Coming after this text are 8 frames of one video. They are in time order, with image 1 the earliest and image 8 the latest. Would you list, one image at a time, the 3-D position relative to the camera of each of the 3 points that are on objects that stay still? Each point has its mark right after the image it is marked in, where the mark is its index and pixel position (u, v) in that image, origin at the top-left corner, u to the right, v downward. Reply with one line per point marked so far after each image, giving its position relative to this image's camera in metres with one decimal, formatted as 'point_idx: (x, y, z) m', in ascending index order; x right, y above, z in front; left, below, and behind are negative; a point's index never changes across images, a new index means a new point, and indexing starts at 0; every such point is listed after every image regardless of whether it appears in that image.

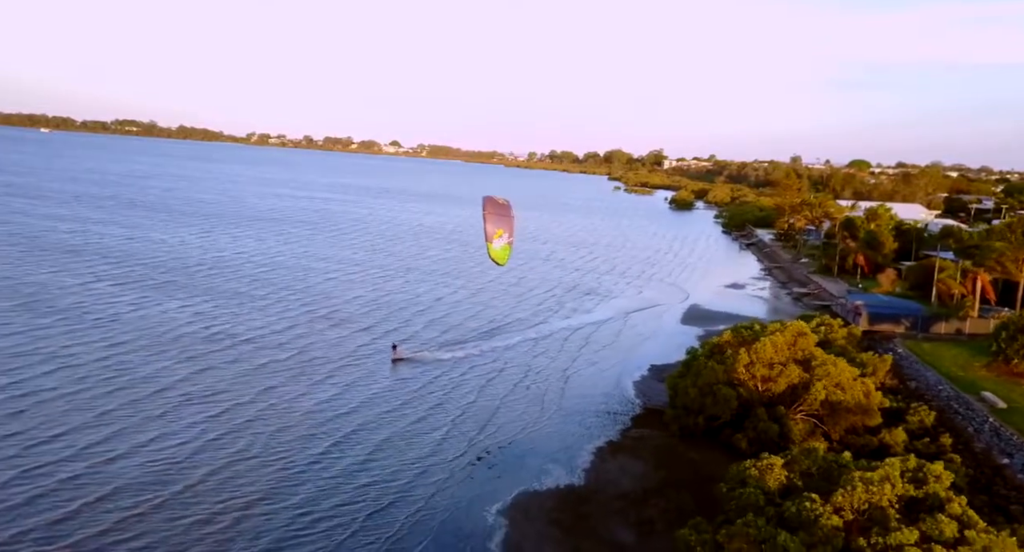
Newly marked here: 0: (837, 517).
0: (+5.0, -3.7, +12.3) m
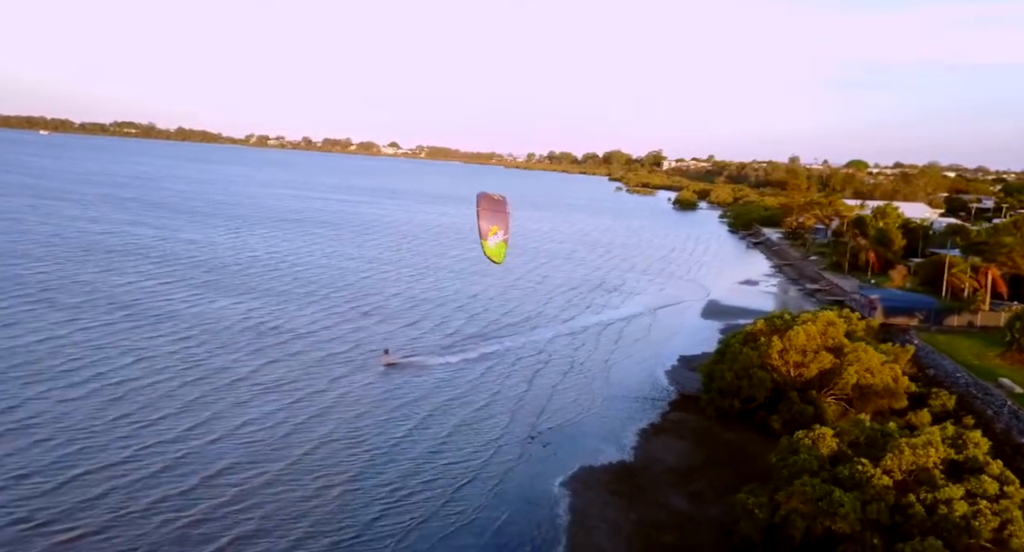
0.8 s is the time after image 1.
0: (+6.6, -3.5, +14.0) m
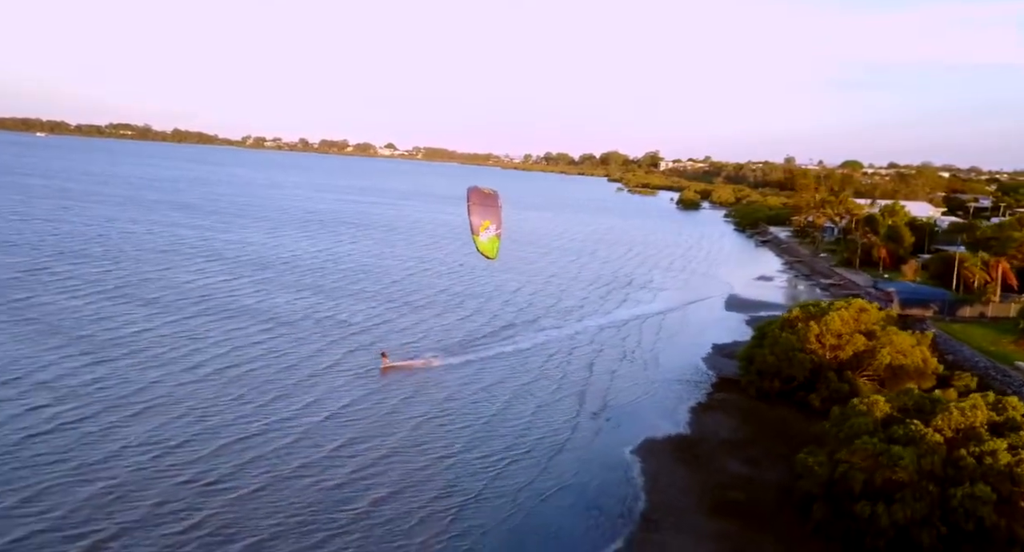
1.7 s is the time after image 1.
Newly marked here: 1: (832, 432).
0: (+8.8, -3.3, +16.5) m
1: (+7.7, -3.8, +19.2) m
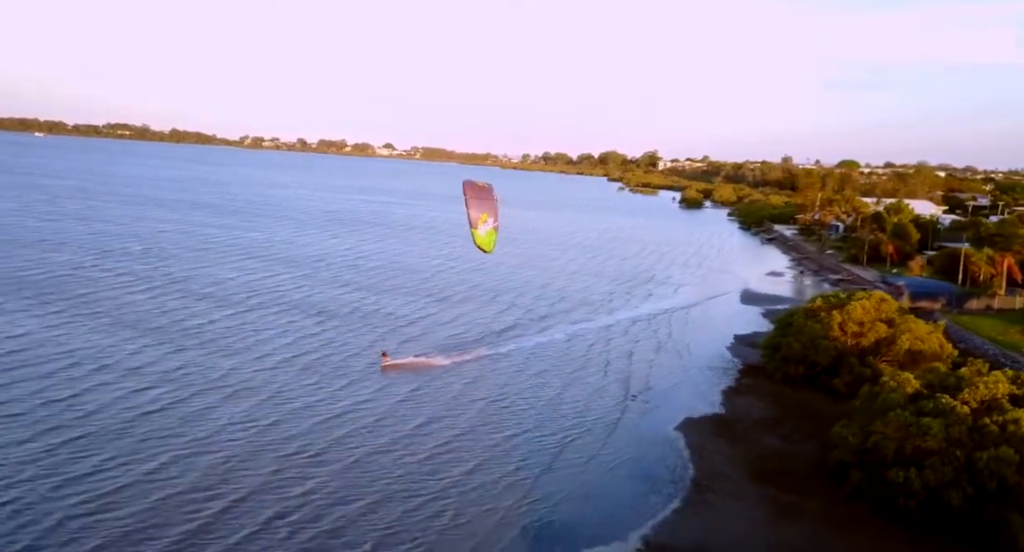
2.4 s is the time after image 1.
0: (+10.4, -3.0, +18.4) m
1: (+9.3, -3.6, +21.2) m
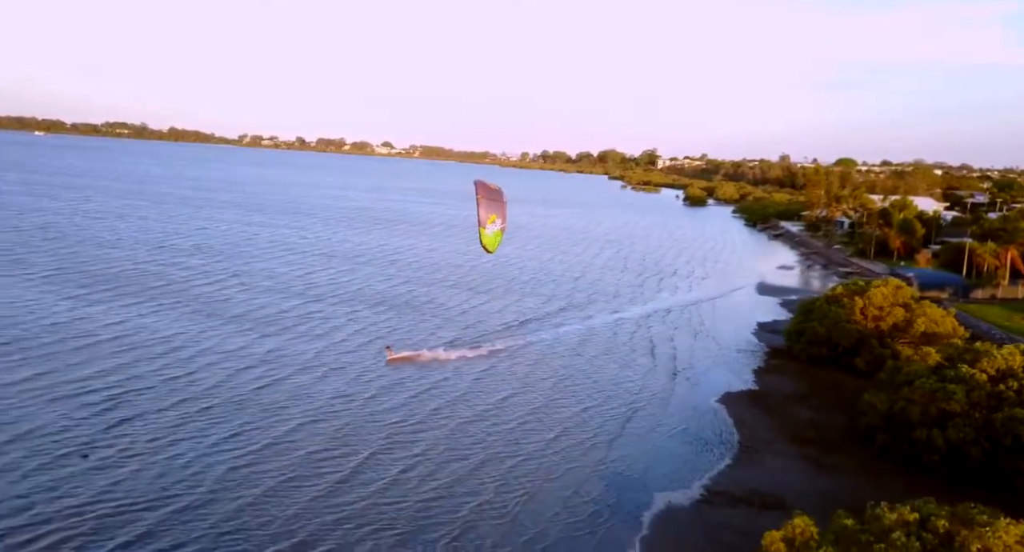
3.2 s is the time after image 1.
0: (+12.4, -2.6, +21.2) m
1: (+11.3, -3.2, +24.0) m
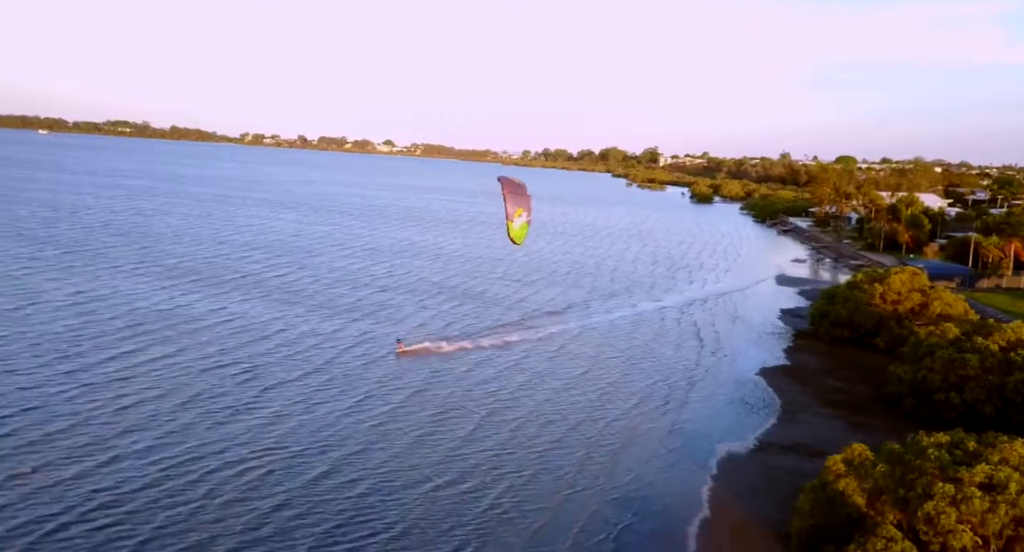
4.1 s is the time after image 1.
0: (+14.8, -2.2, +24.7) m
1: (+13.7, -2.7, +27.5) m
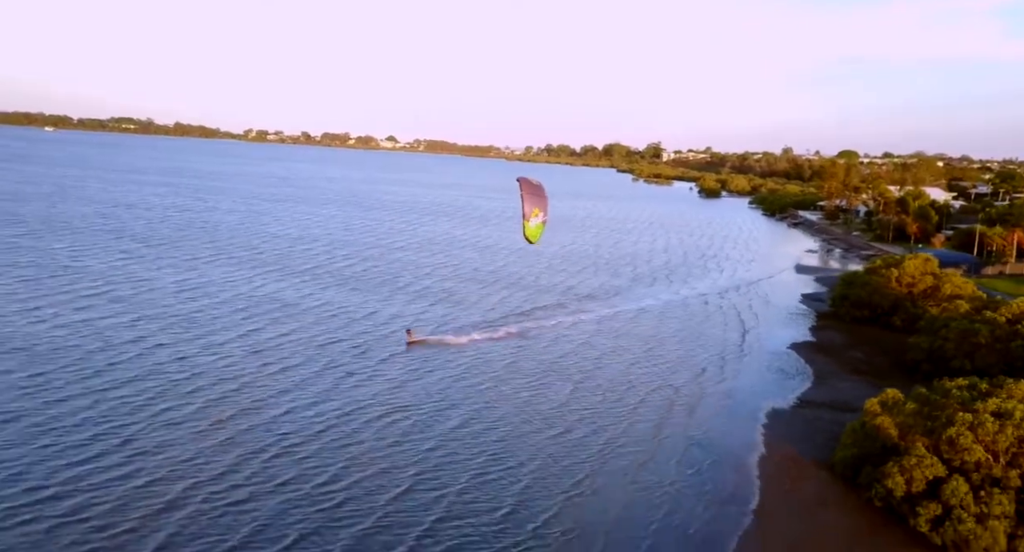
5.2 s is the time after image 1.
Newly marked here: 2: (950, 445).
0: (+17.4, -1.5, +28.6) m
1: (+16.3, -2.0, +31.4) m
2: (+9.8, -3.8, +17.9) m
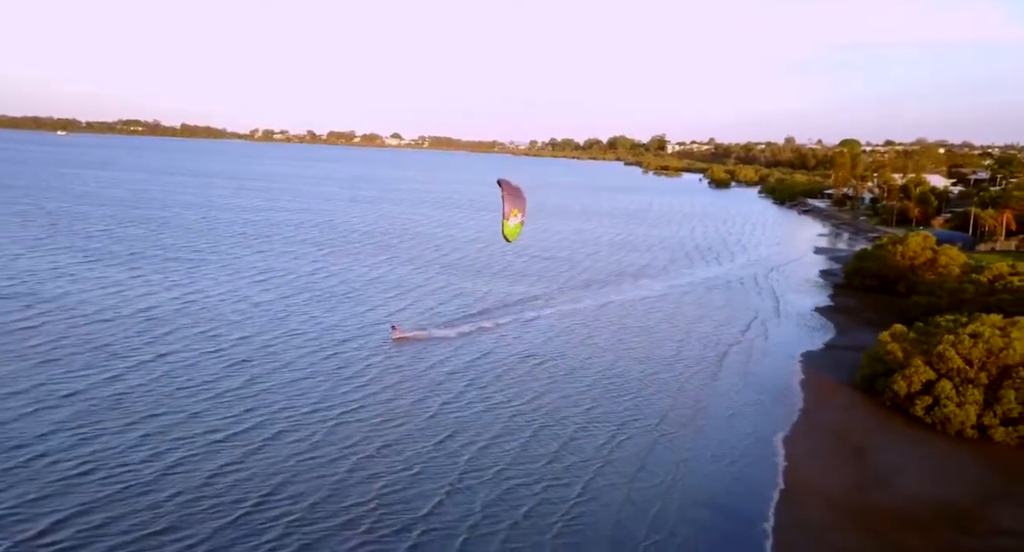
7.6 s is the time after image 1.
0: (+21.2, -0.2, +36.2) m
1: (+20.1, -0.7, +38.9) m
2: (+13.6, -2.6, +25.5) m
